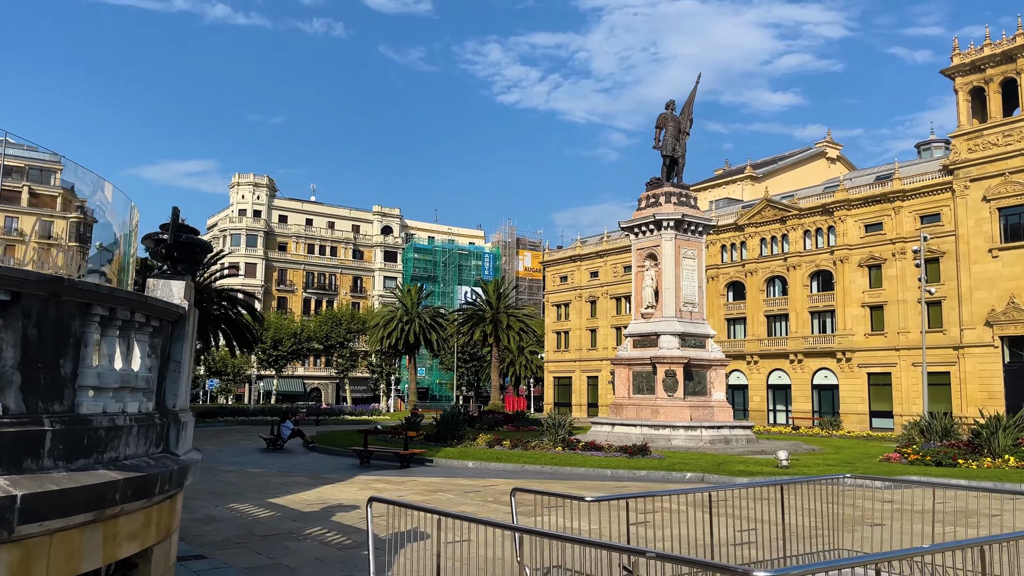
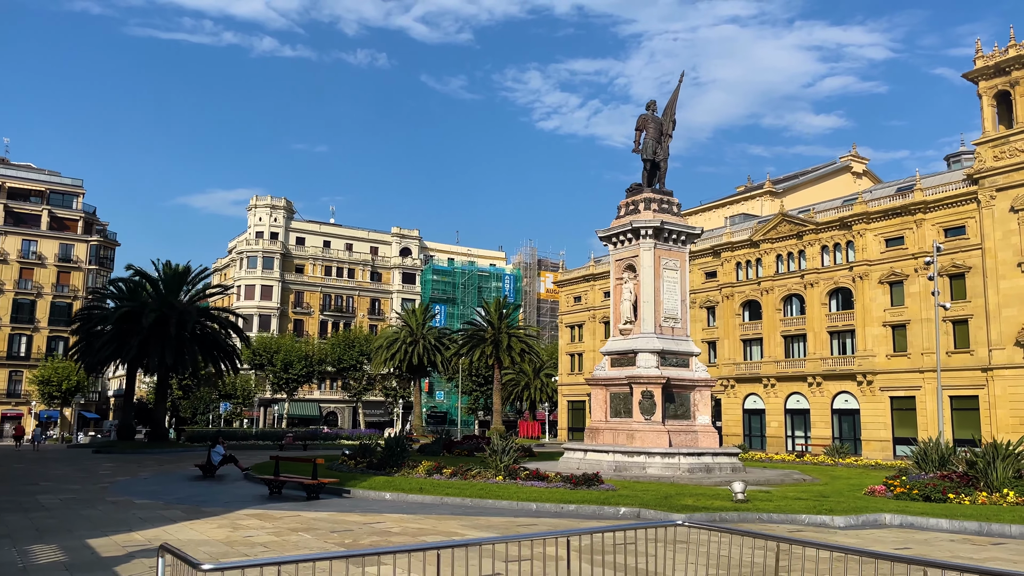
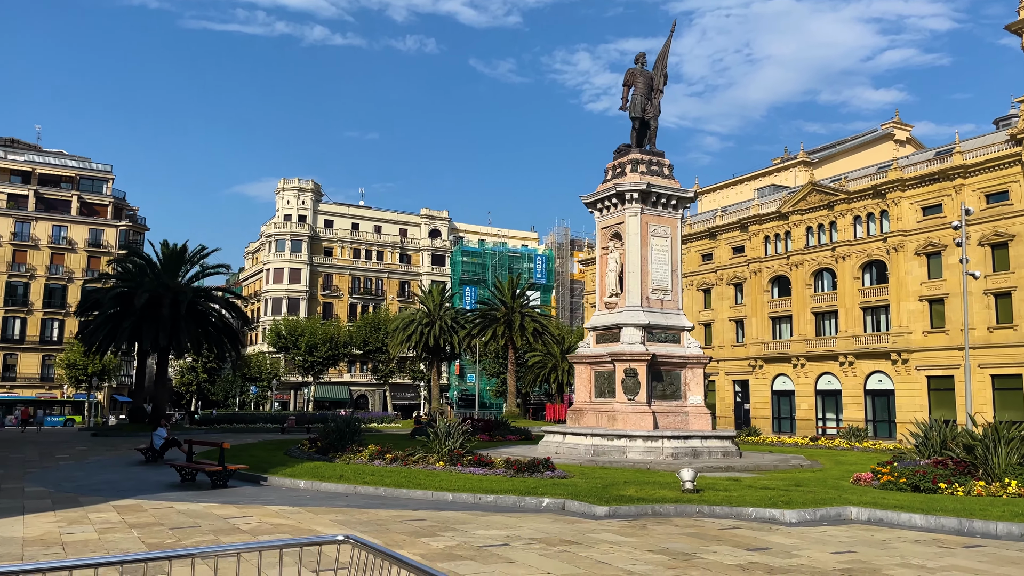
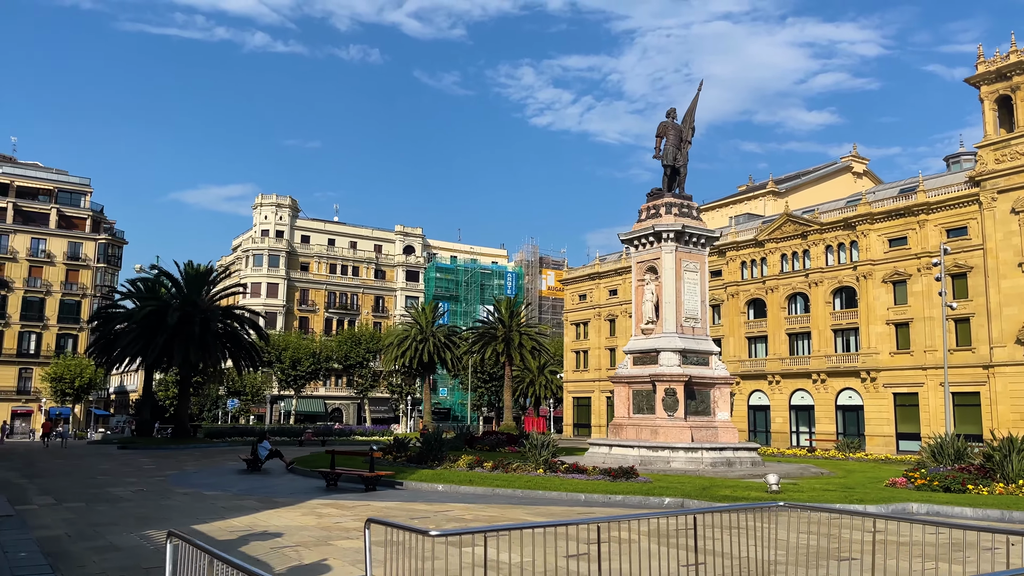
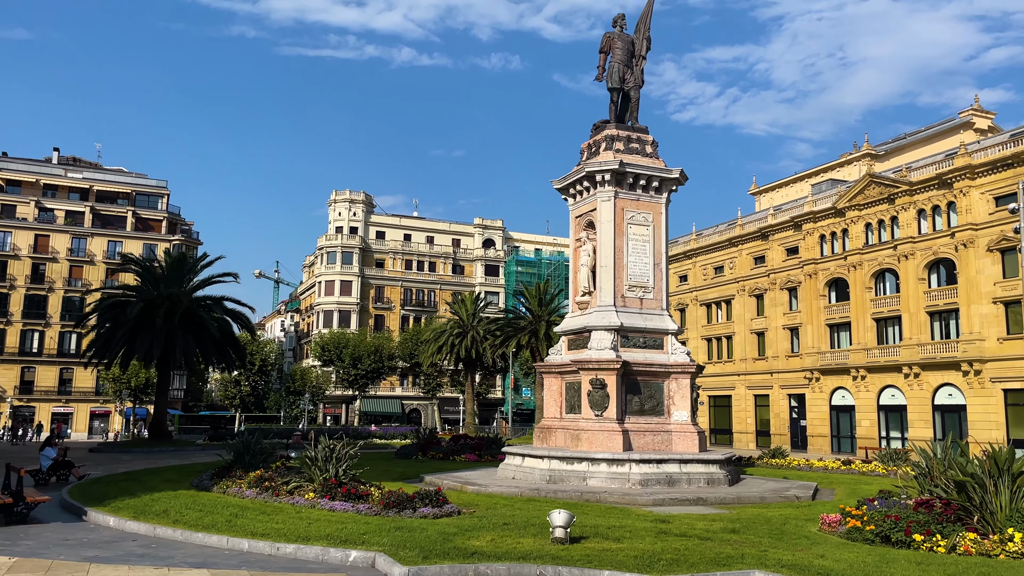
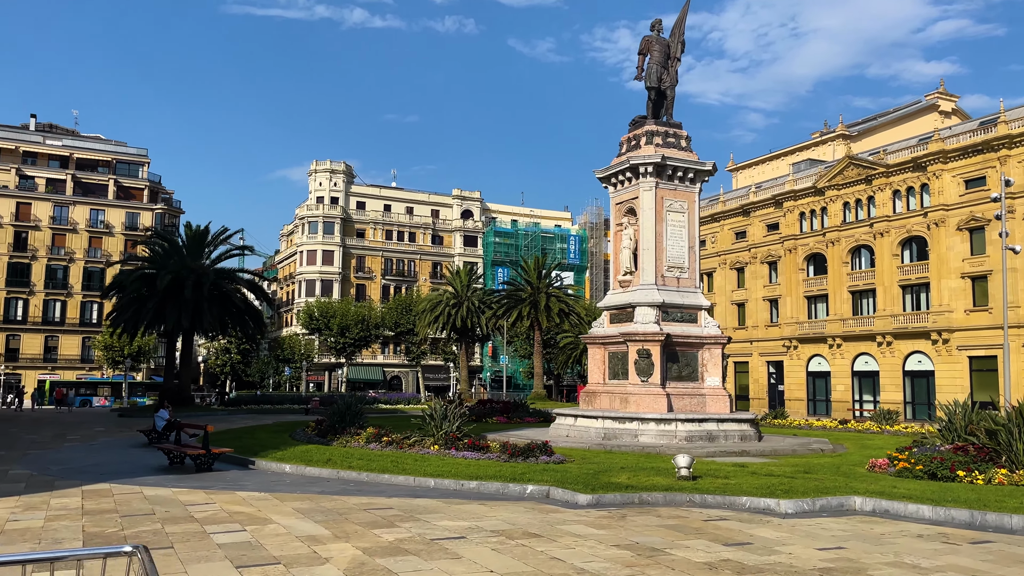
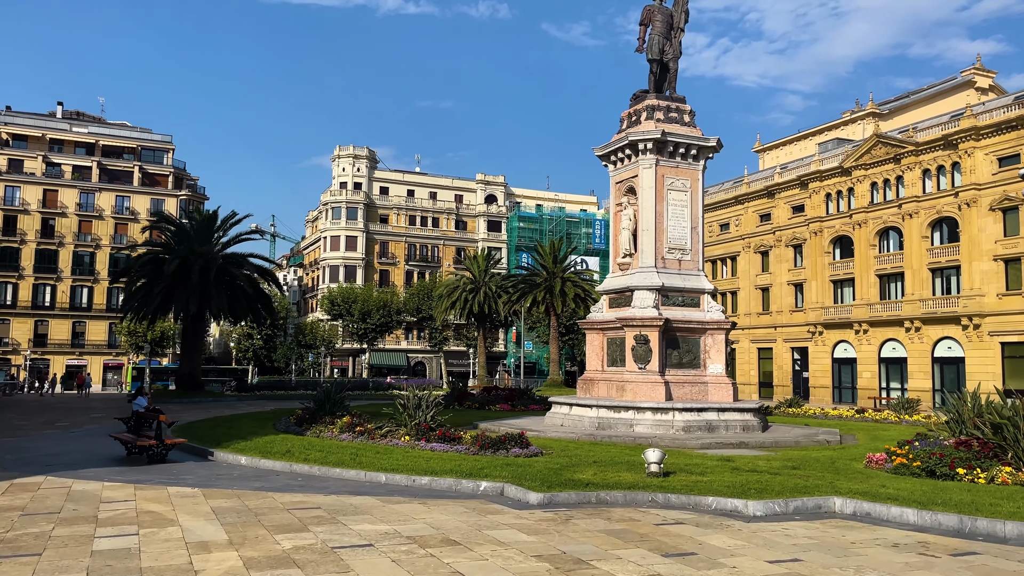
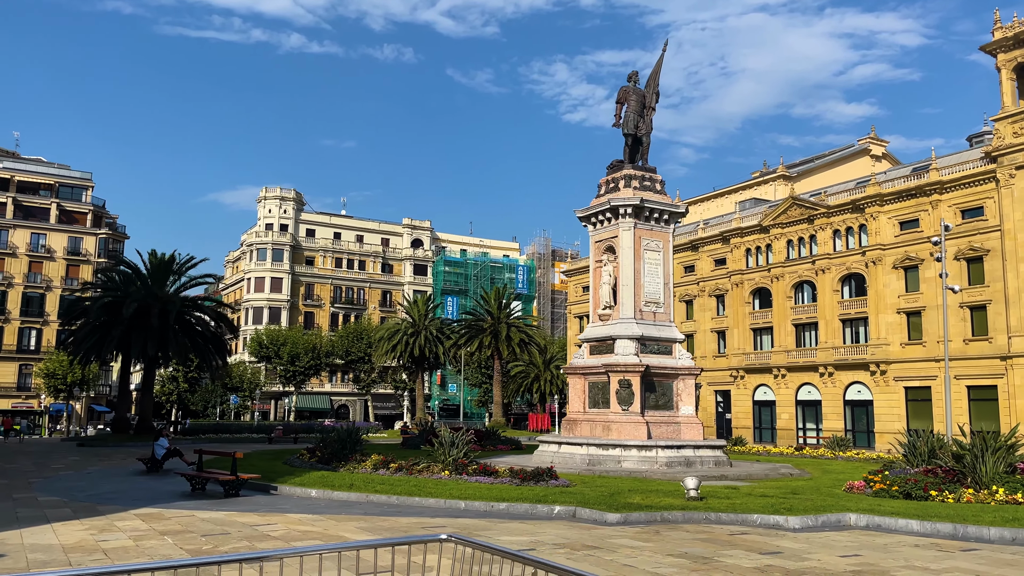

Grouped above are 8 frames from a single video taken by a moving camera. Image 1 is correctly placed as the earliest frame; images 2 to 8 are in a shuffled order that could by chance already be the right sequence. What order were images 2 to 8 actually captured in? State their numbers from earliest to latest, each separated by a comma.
4, 2, 8, 3, 6, 7, 5
